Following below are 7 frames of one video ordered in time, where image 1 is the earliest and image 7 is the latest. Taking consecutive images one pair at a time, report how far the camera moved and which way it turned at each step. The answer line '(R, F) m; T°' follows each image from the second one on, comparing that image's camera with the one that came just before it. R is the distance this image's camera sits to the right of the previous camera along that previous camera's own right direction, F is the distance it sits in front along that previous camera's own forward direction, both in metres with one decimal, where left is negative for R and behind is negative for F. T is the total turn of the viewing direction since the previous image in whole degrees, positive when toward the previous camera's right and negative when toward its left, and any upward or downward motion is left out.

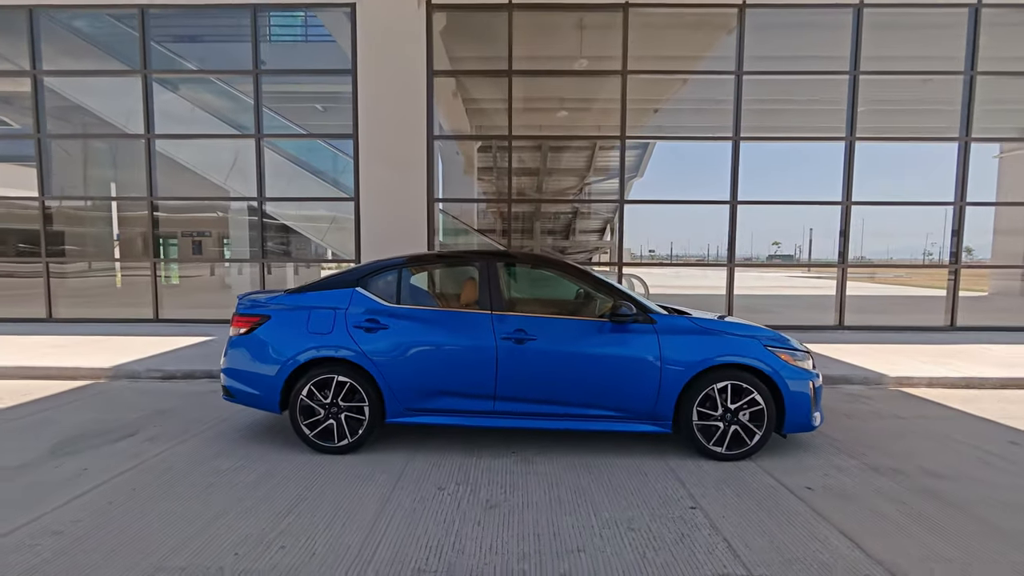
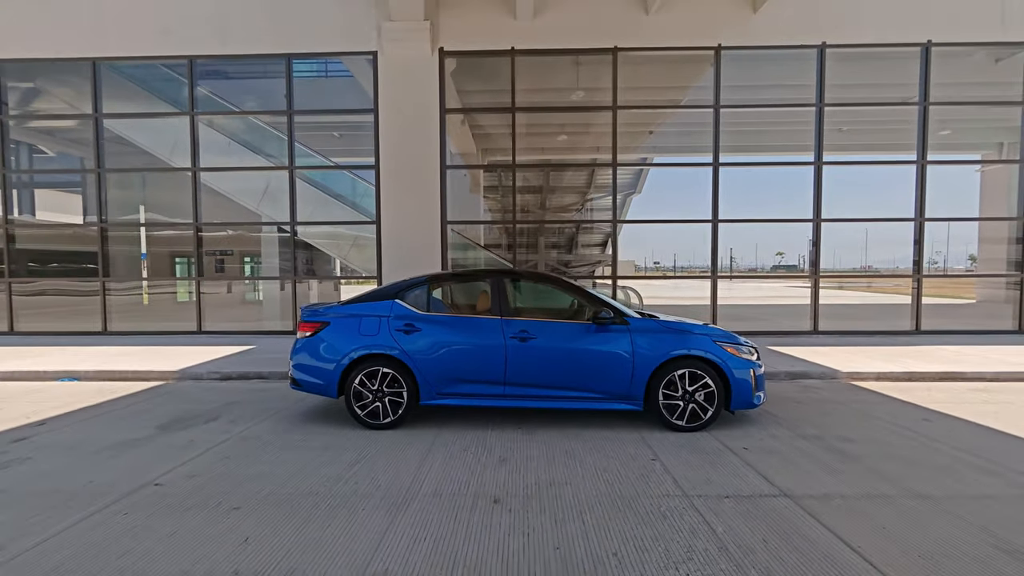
(0.0, -1.1) m; -1°
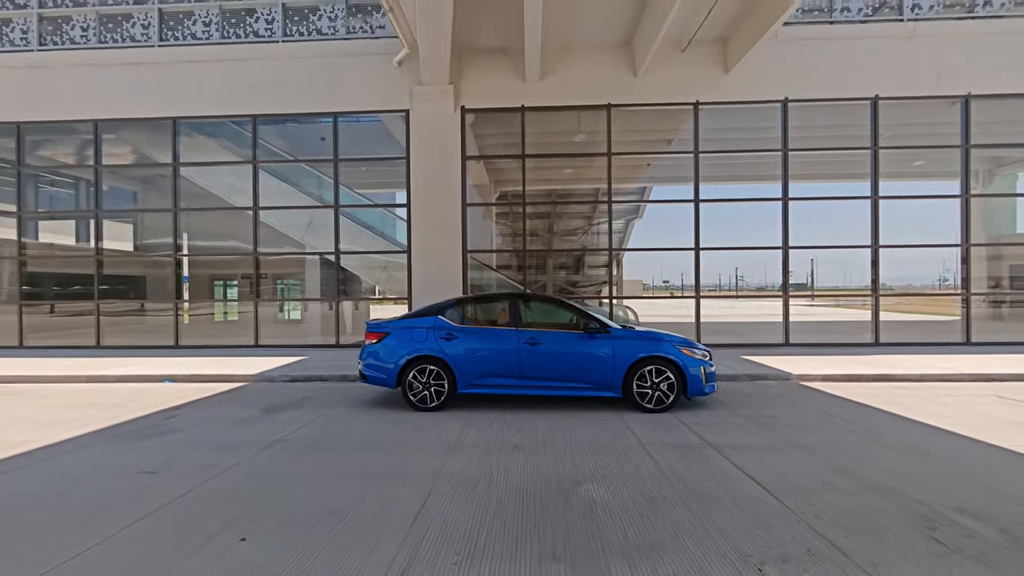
(0.0, -1.7) m; -1°
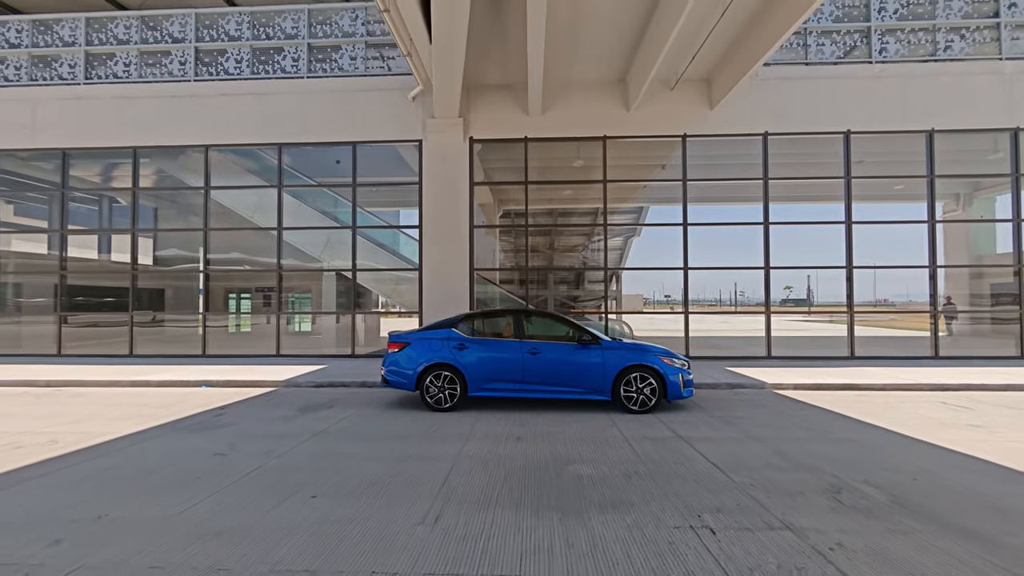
(0.0, -1.0) m; 0°
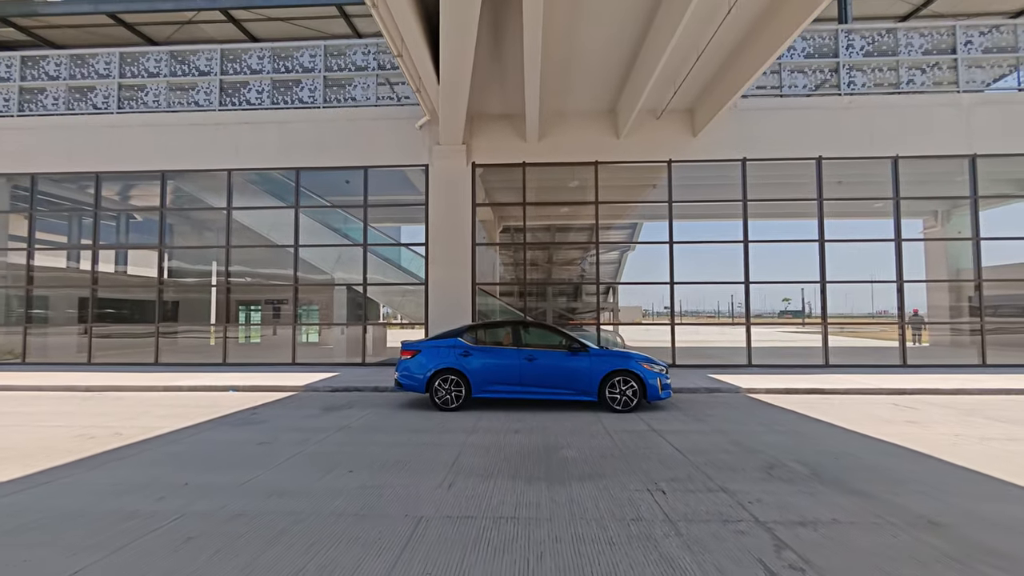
(0.0, -1.0) m; 0°
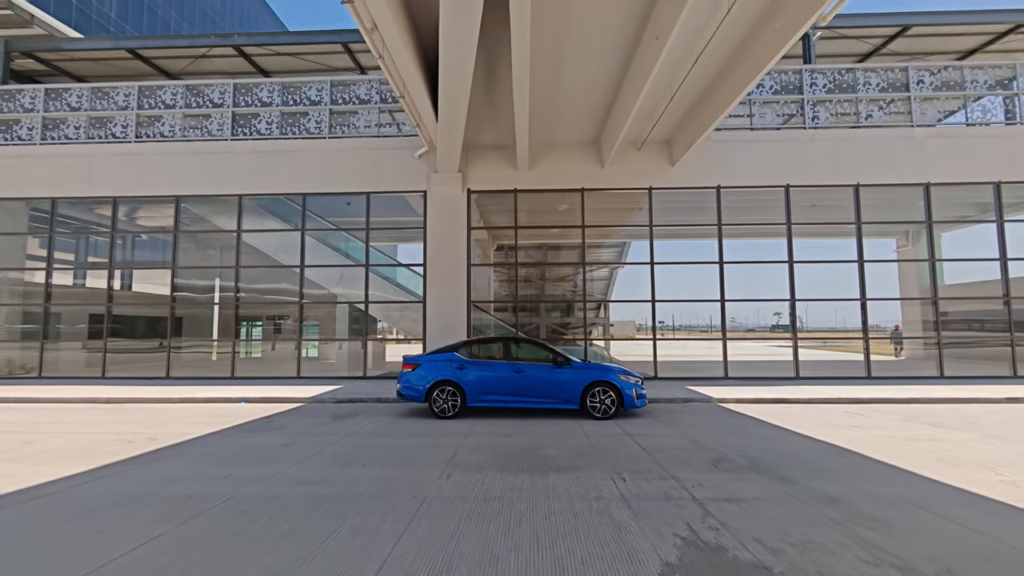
(+0.1, -1.0) m; +1°
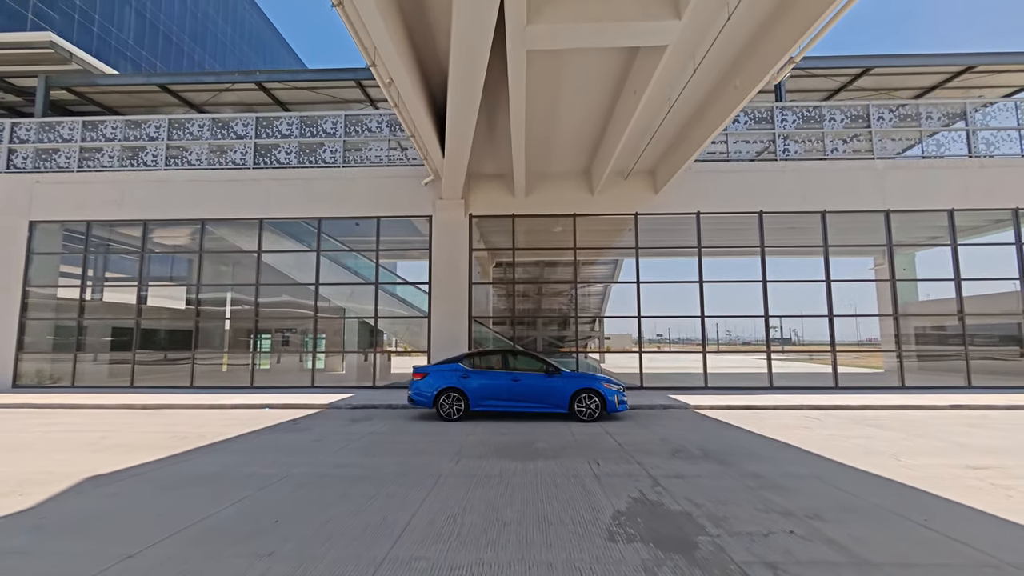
(0.0, -1.4) m; 0°
